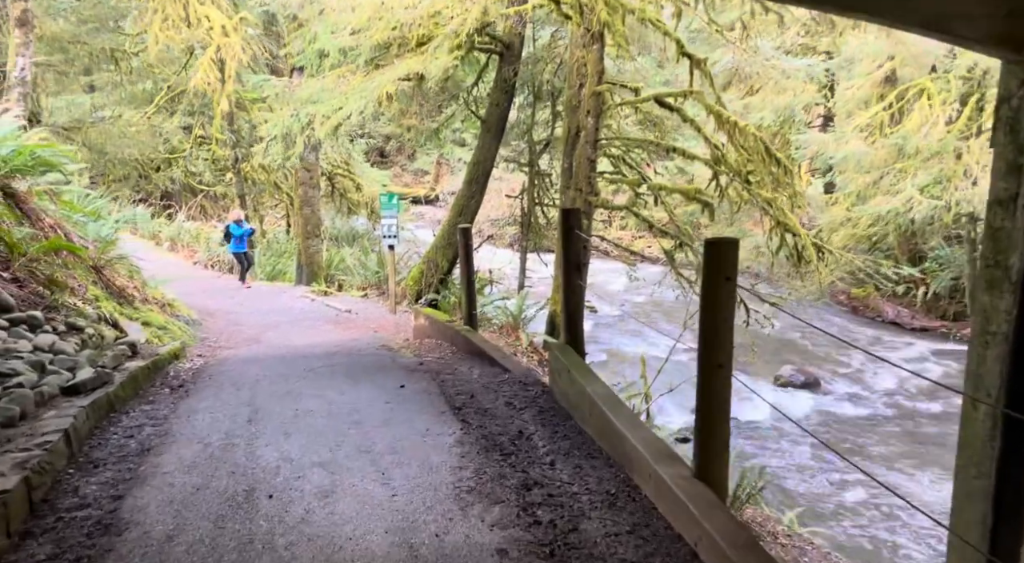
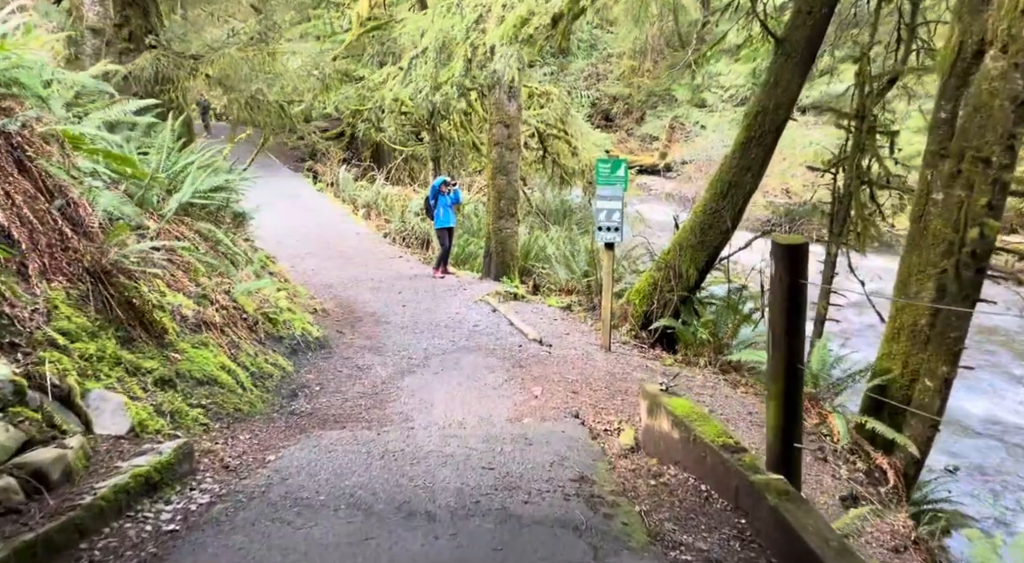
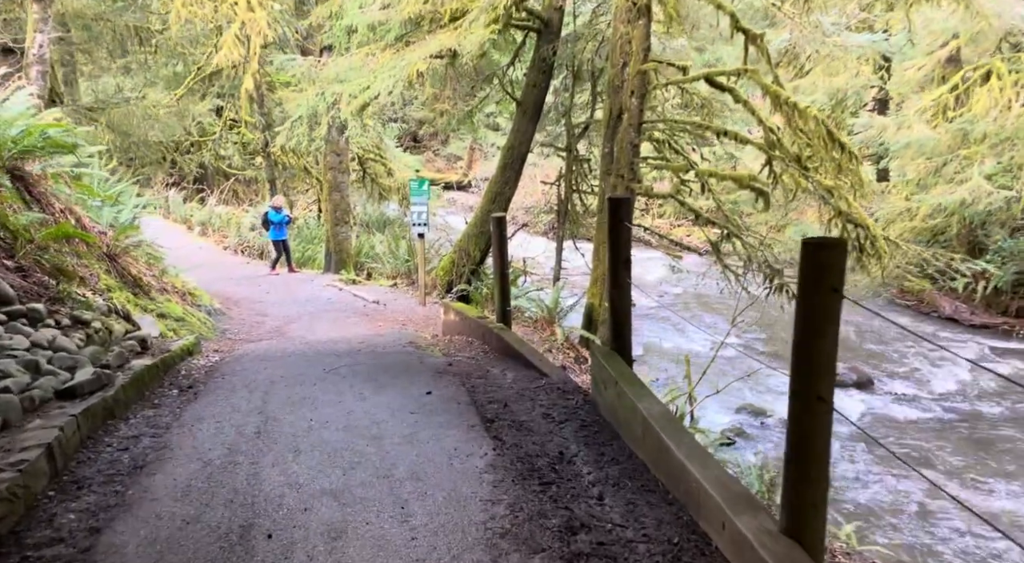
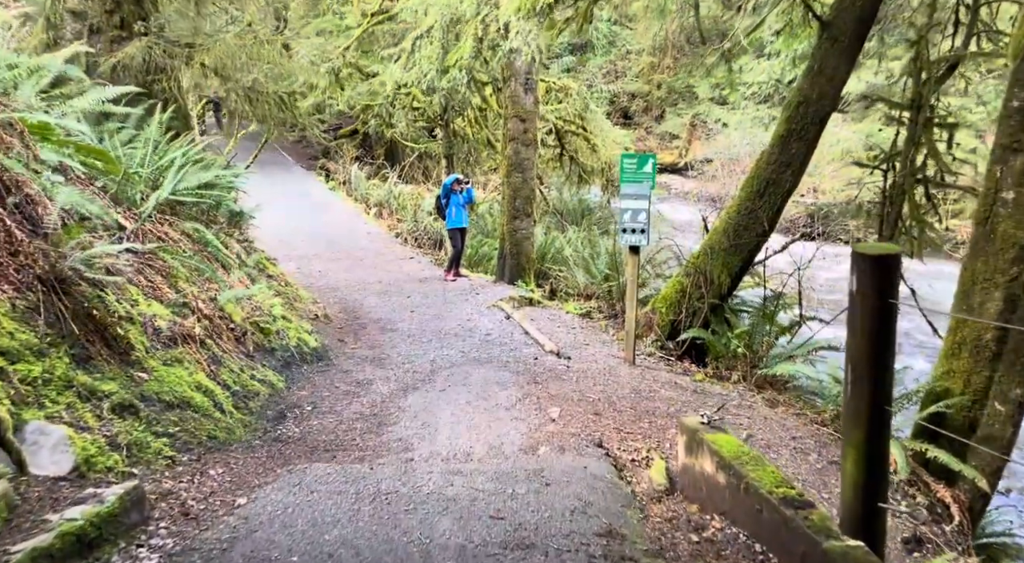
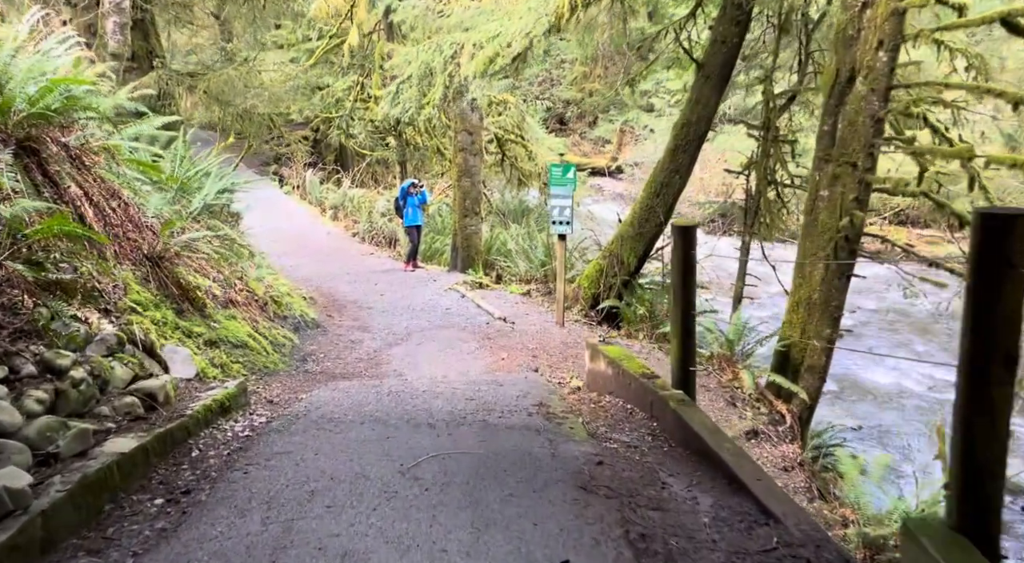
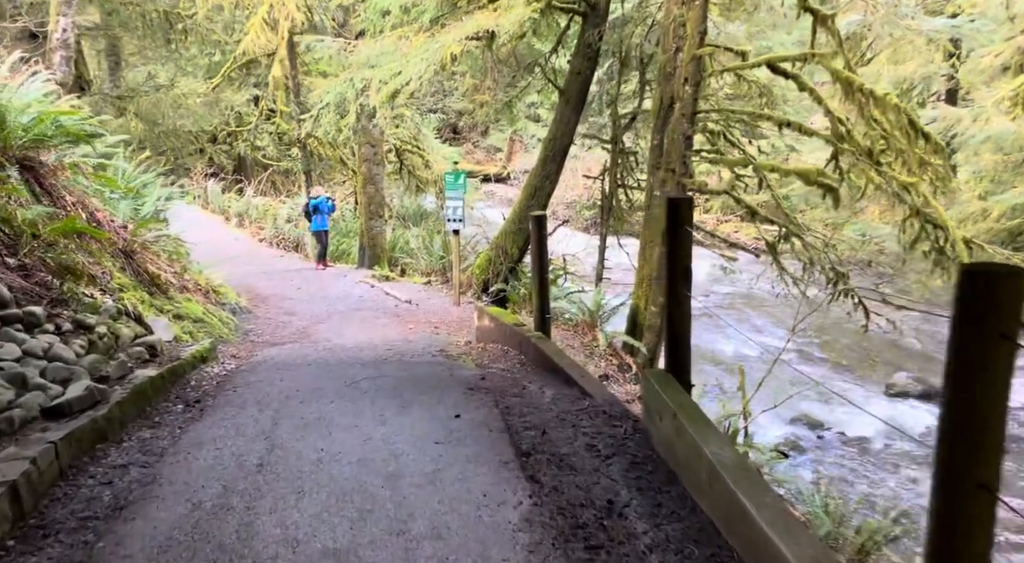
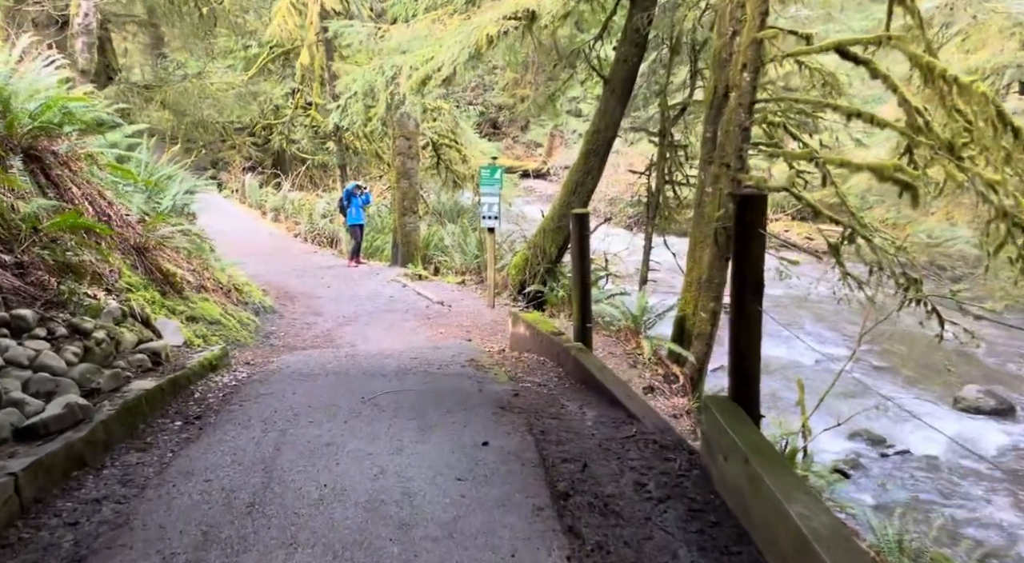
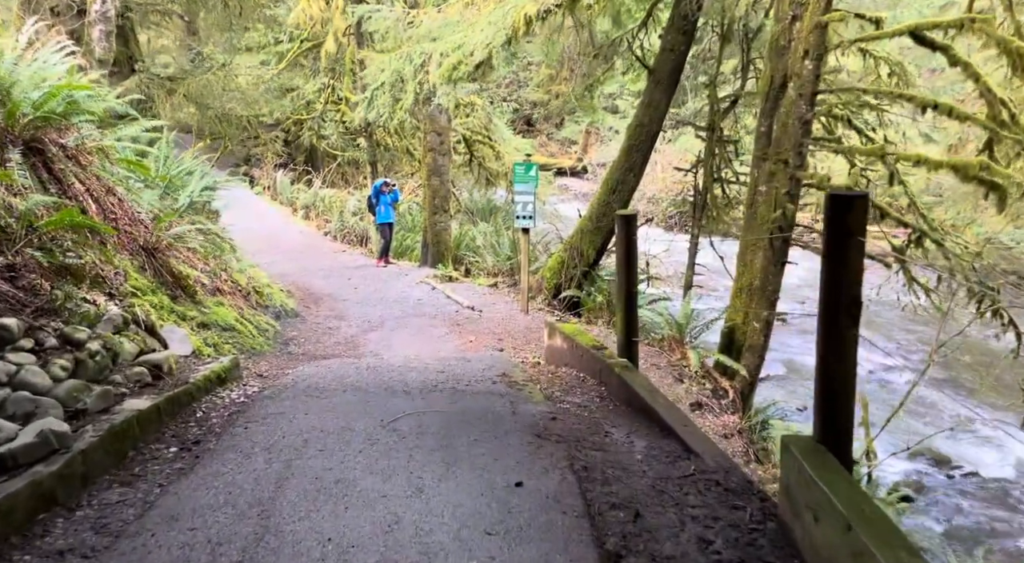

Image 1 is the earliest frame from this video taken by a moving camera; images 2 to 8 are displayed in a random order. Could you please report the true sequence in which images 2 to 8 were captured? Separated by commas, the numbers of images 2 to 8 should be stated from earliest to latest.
3, 6, 7, 8, 5, 2, 4
